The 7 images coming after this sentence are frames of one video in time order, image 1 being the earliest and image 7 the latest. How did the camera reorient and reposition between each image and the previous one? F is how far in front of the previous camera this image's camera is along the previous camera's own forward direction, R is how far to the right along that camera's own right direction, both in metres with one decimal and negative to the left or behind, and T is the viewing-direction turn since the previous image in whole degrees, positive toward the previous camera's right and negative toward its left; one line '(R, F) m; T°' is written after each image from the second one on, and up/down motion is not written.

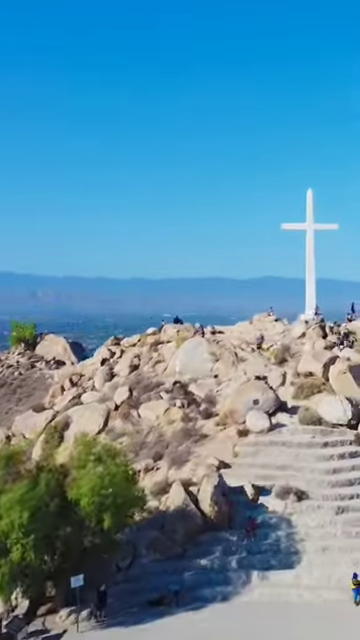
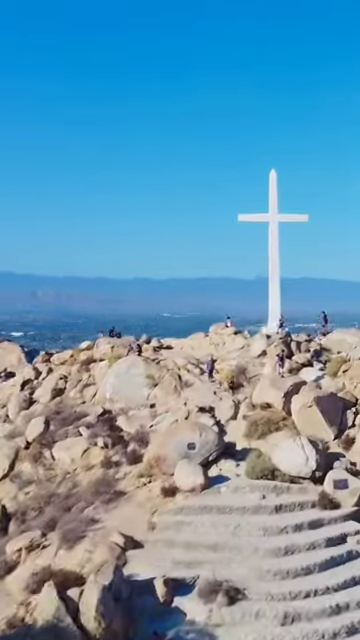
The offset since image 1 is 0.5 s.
(+2.8, +7.5) m; 0°
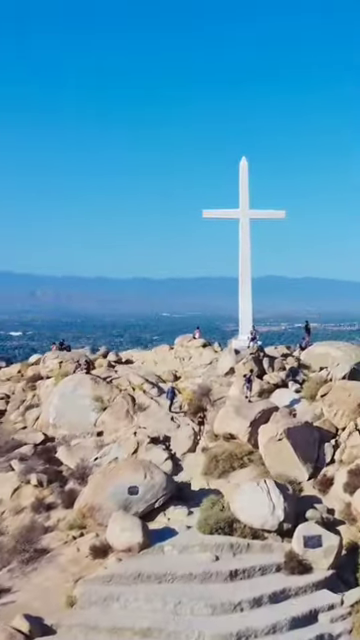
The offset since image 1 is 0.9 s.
(+1.5, +4.2) m; 0°
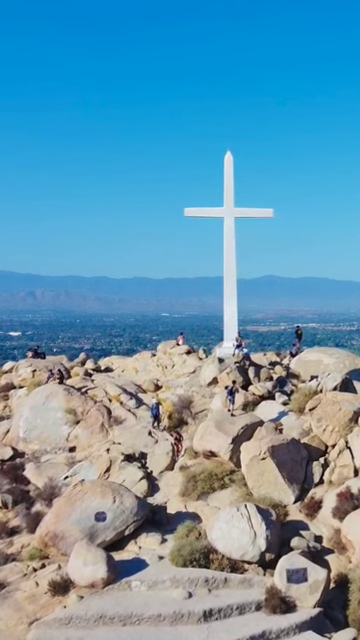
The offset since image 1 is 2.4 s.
(+0.6, +1.8) m; 0°
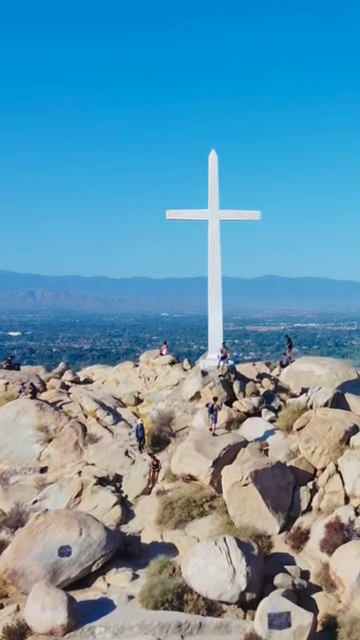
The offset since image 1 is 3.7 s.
(+0.6, +1.6) m; 0°
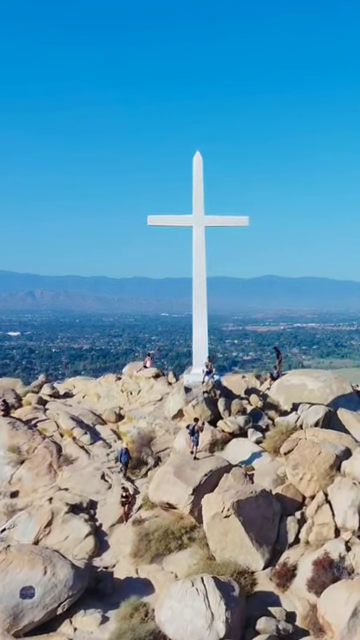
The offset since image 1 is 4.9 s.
(+0.5, +1.4) m; 0°
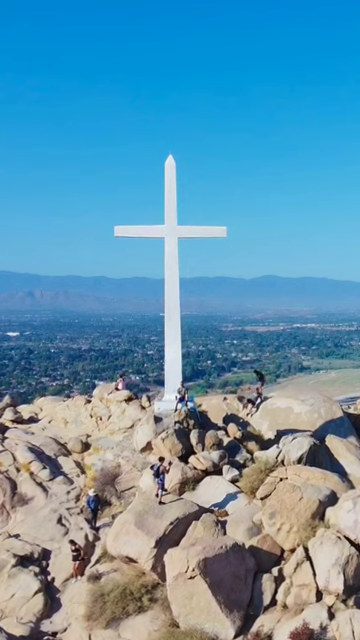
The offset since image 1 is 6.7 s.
(+0.8, +2.1) m; 0°
